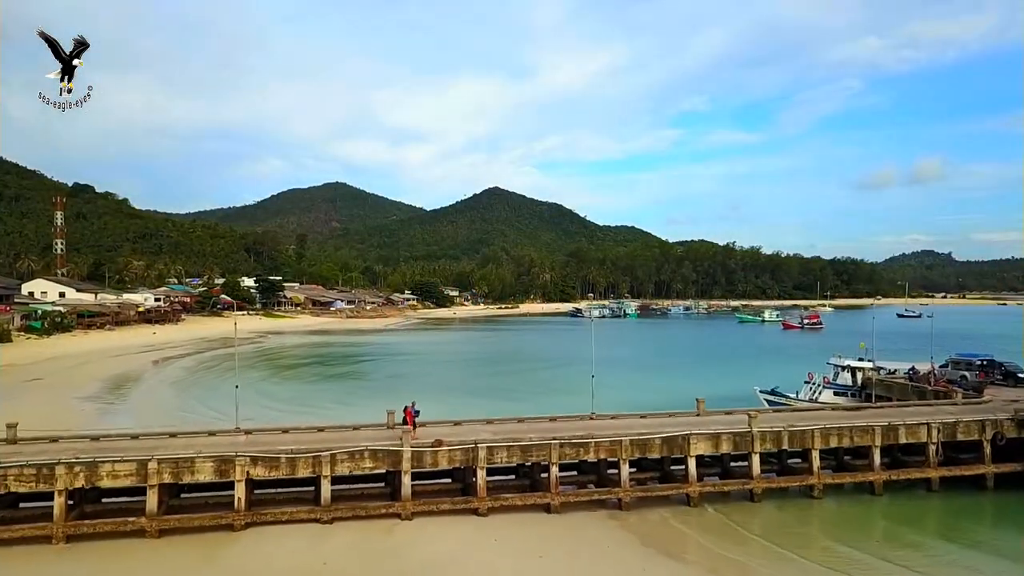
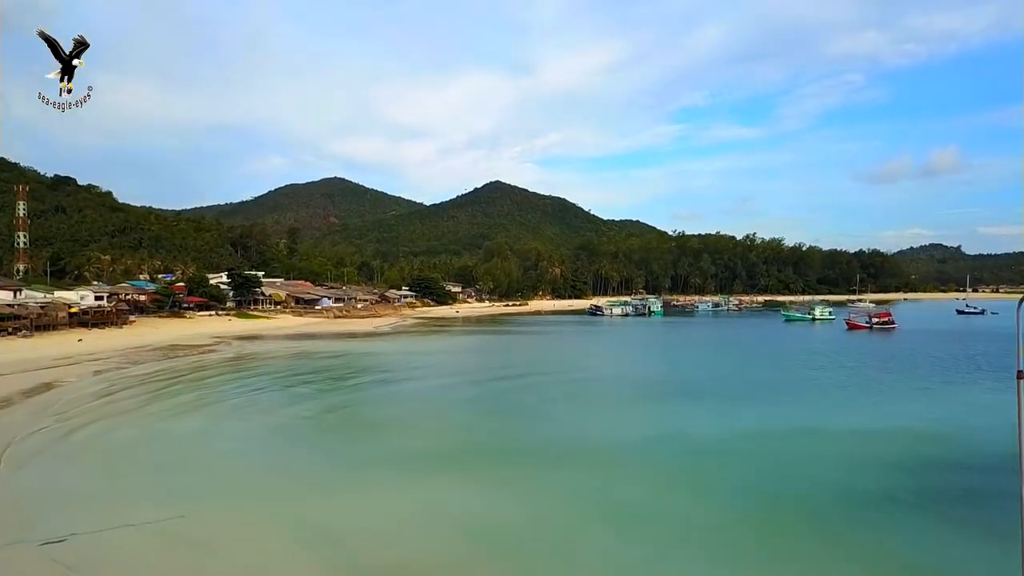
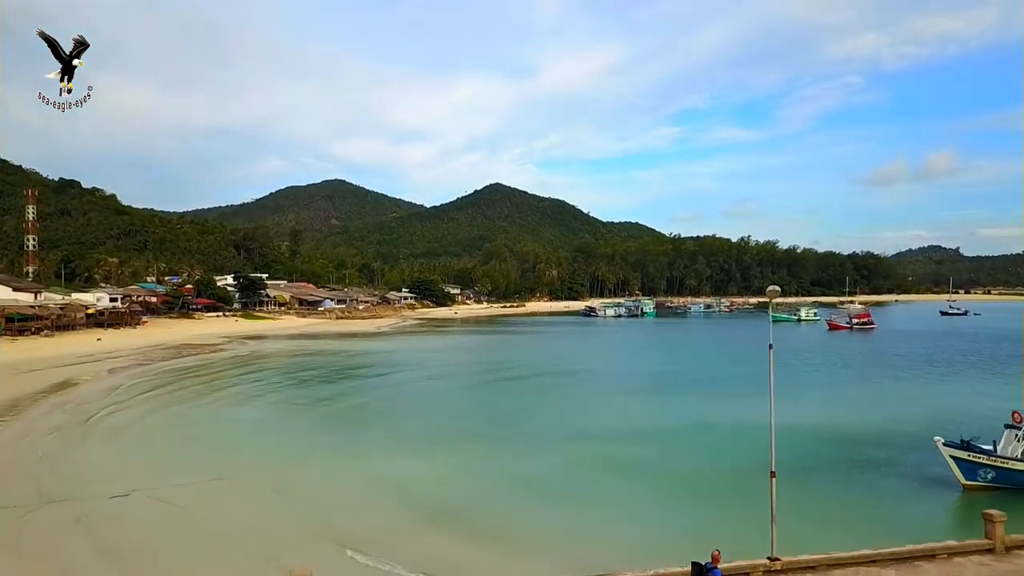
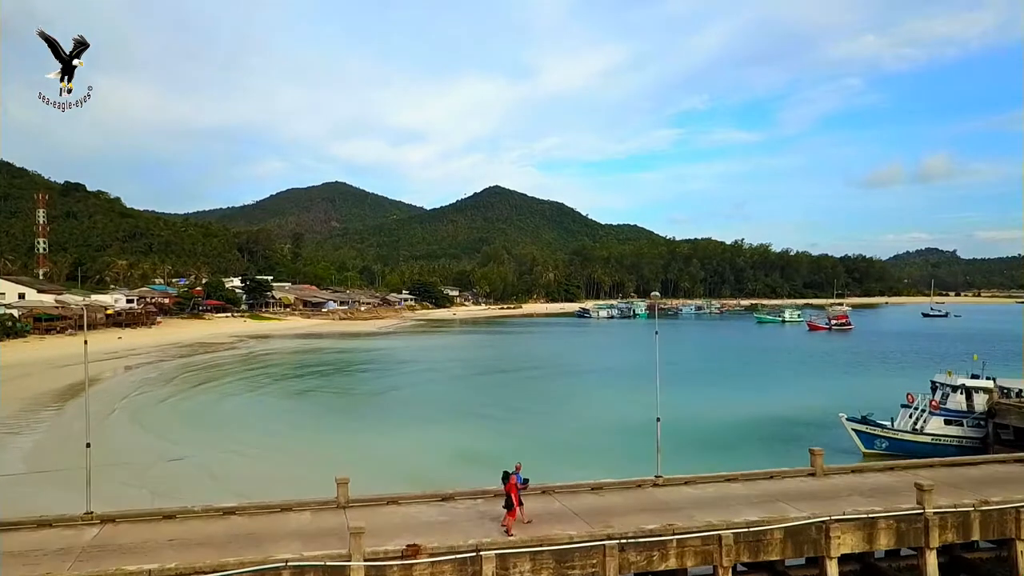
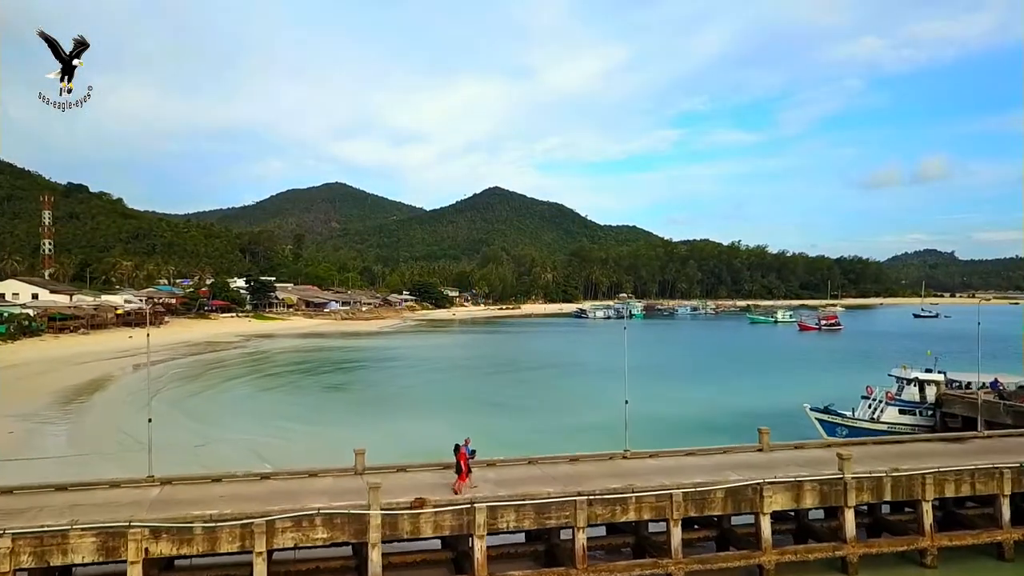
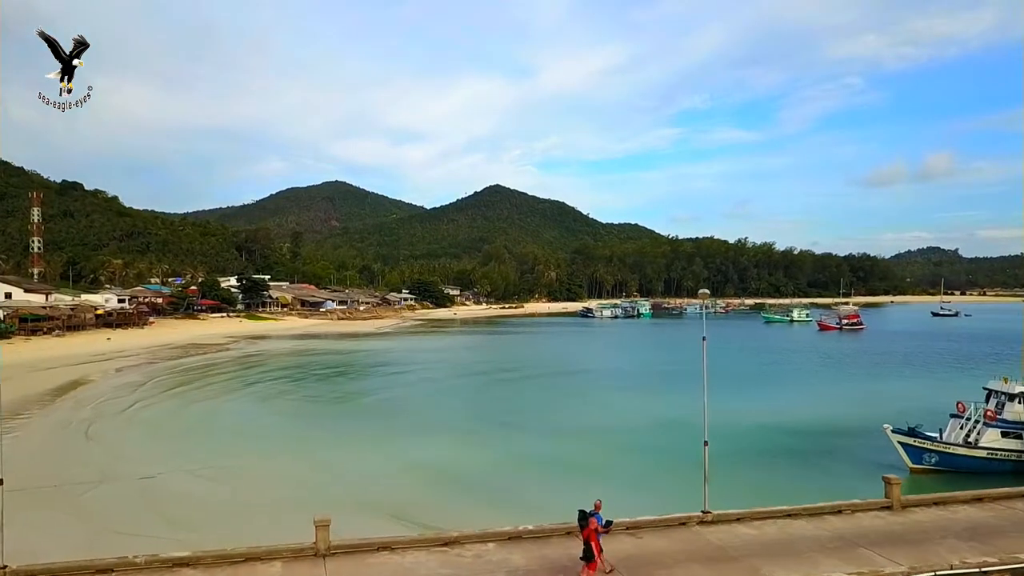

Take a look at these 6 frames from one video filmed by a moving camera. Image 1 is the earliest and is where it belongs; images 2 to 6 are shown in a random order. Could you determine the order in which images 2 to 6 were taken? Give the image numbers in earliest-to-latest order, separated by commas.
5, 4, 6, 3, 2
